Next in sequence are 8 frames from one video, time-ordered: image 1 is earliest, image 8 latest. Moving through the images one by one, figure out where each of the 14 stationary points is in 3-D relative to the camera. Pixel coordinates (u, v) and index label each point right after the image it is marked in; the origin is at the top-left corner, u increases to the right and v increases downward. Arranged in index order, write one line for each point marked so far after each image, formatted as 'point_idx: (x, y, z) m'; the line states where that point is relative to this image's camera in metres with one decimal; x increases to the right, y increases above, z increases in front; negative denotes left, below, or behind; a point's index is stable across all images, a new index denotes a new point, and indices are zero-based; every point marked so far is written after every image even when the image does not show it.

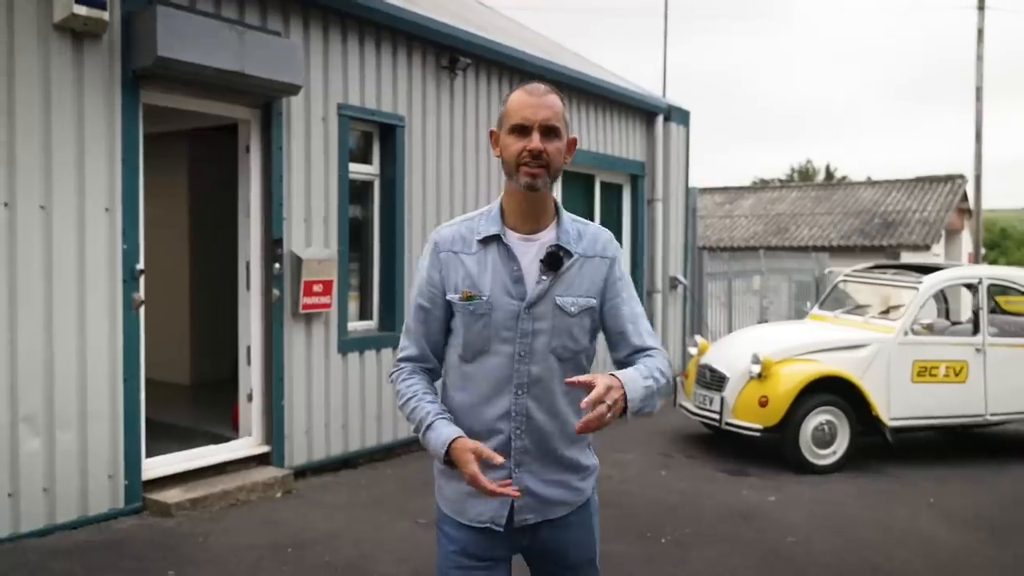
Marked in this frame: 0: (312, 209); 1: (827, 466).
0: (-1.5, +0.6, +6.7) m
1: (+2.6, -1.5, +7.5) m
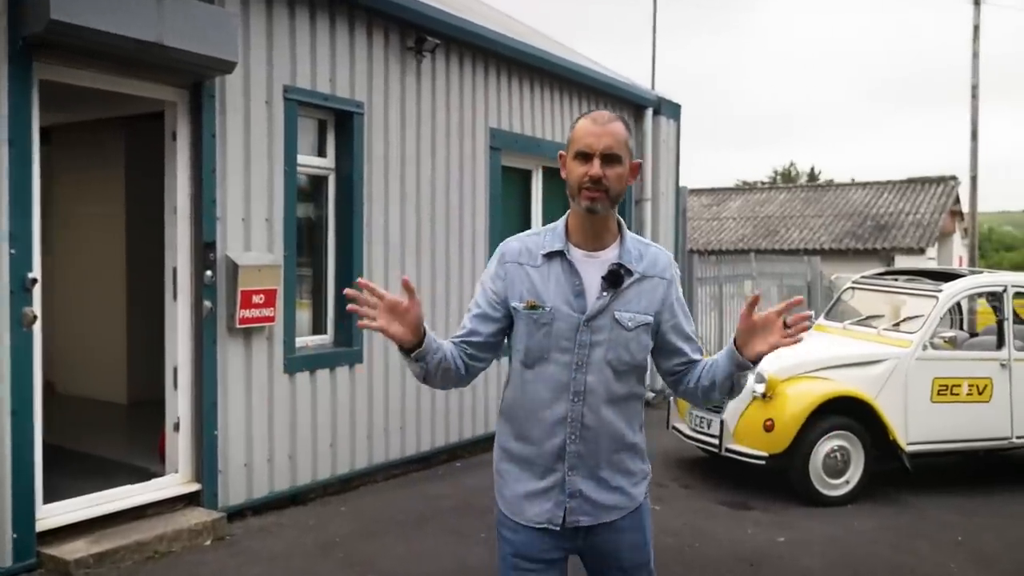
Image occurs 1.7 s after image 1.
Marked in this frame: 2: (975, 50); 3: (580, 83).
0: (-1.6, +0.5, +5.8) m
1: (+2.4, -1.5, +6.7) m
2: (+9.8, +5.1, +19.4) m
3: (+0.7, +2.1, +9.2) m
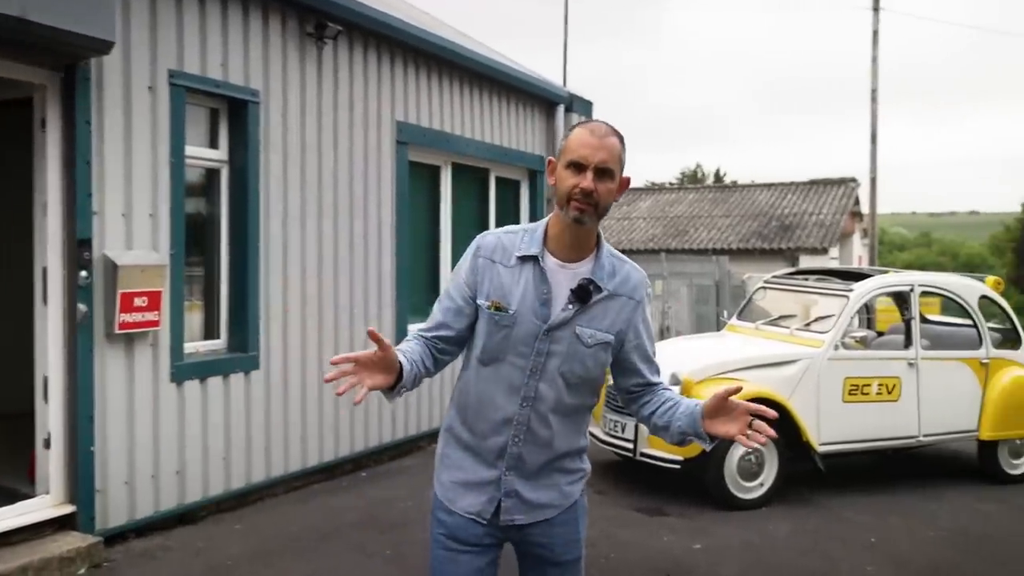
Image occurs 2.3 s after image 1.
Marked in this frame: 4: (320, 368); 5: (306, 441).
0: (-2.2, +0.5, +5.3) m
1: (+1.7, -1.5, +6.6) m
2: (+7.9, +5.1, +19.9) m
3: (-0.2, +2.1, +8.9) m
4: (-1.4, -0.6, +6.9) m
5: (-1.5, -1.1, +6.7) m
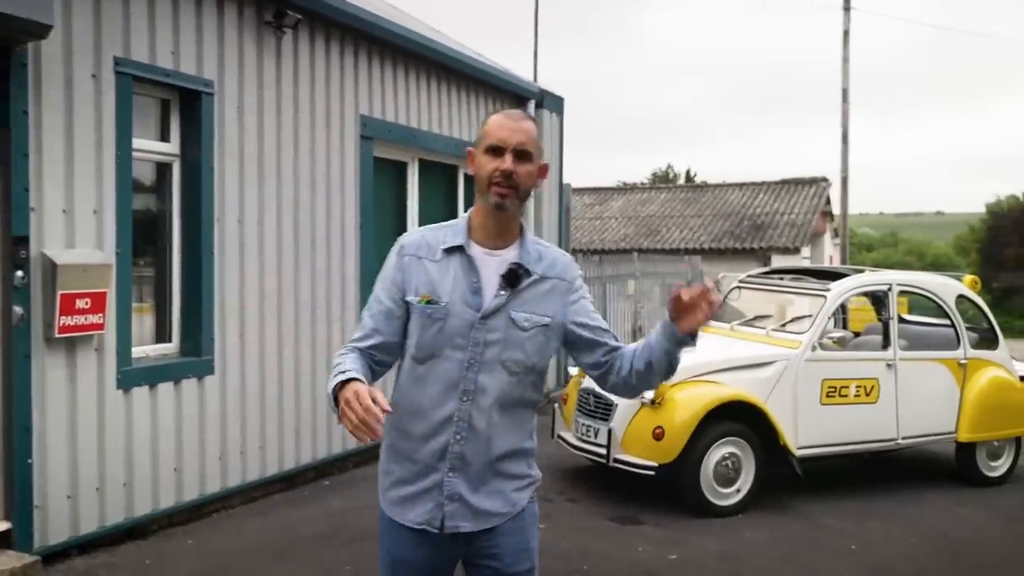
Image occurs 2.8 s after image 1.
0: (-2.4, +0.5, +5.0) m
1: (+1.5, -1.5, +6.4) m
2: (+7.2, +5.1, +19.9) m
3: (-0.5, +2.1, +8.6) m
4: (-1.7, -0.6, +6.6) m
5: (-1.7, -1.1, +6.4) m
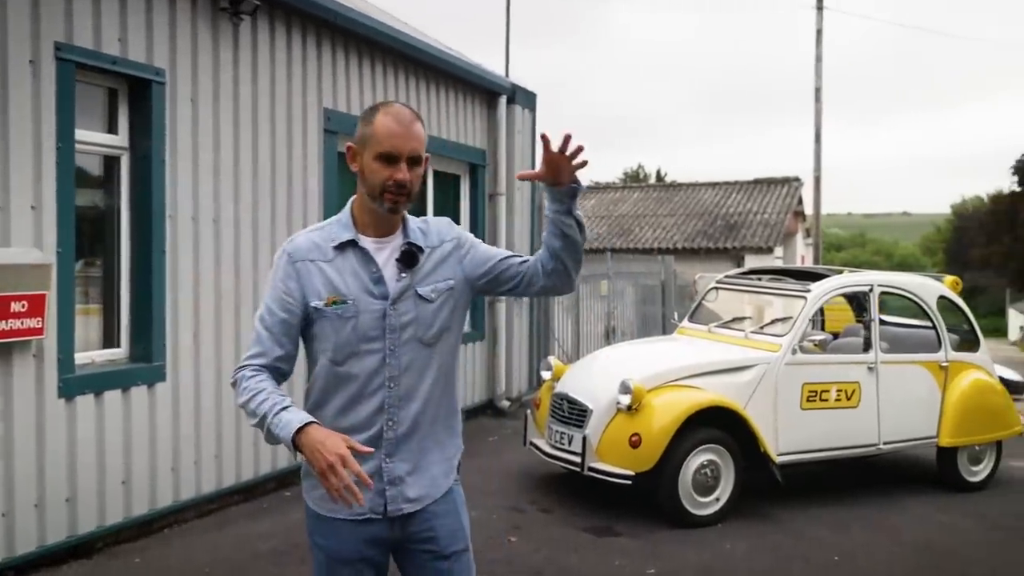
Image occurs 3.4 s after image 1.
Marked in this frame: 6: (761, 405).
0: (-2.5, +0.5, +4.6) m
1: (+1.3, -1.5, +6.2) m
2: (+6.6, +5.1, +19.9) m
3: (-0.8, +2.0, +8.3) m
4: (-1.9, -0.6, +6.2) m
5: (-1.9, -1.1, +6.1) m
6: (+1.8, -0.8, +6.5) m
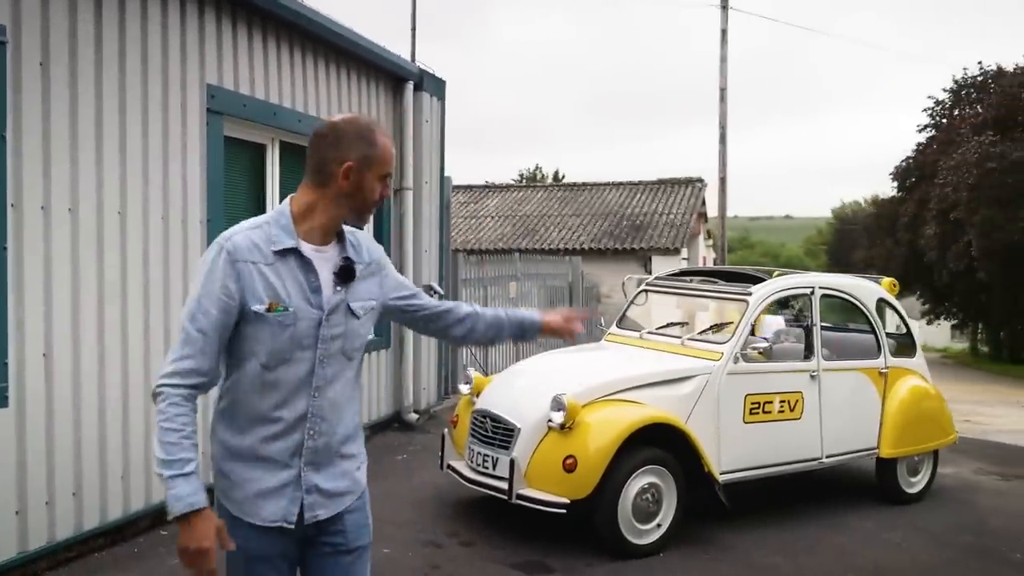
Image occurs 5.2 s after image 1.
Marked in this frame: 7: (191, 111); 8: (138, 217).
0: (-2.8, +0.5, +3.6) m
1: (+0.8, -1.6, +5.5) m
2: (+4.5, +5.1, +19.7) m
3: (-1.5, +2.0, +7.5) m
4: (-2.4, -0.6, +5.2) m
5: (-2.4, -1.2, +5.1) m
6: (+1.2, -0.8, +5.9) m
7: (-2.1, +1.2, +6.0) m
8: (-2.2, +0.4, +5.5) m
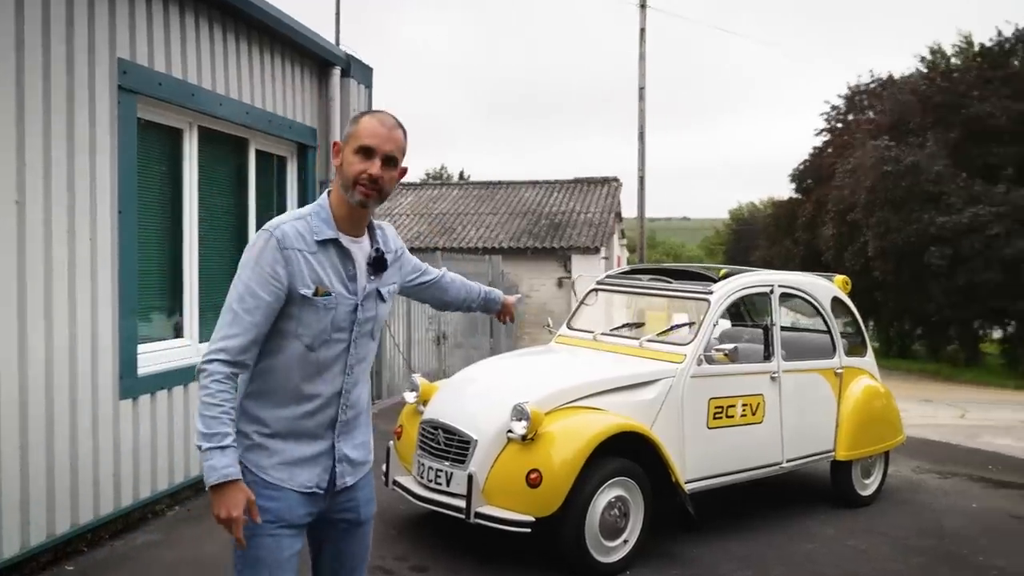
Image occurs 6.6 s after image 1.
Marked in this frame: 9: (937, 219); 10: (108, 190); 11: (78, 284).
0: (-2.8, +0.5, +2.8) m
1: (+0.6, -1.6, +5.2) m
2: (+2.7, +5.1, +19.7) m
3: (-2.0, +2.0, +6.8) m
4: (-2.5, -0.6, +4.5) m
5: (-2.6, -1.2, +4.3) m
6: (+1.0, -0.8, +5.6) m
7: (-2.4, +1.2, +5.3) m
8: (-2.5, +0.4, +4.8) m
9: (+9.0, +1.5, +19.4) m
10: (-2.4, +0.6, +5.4) m
11: (-2.4, 0.0, +5.1) m
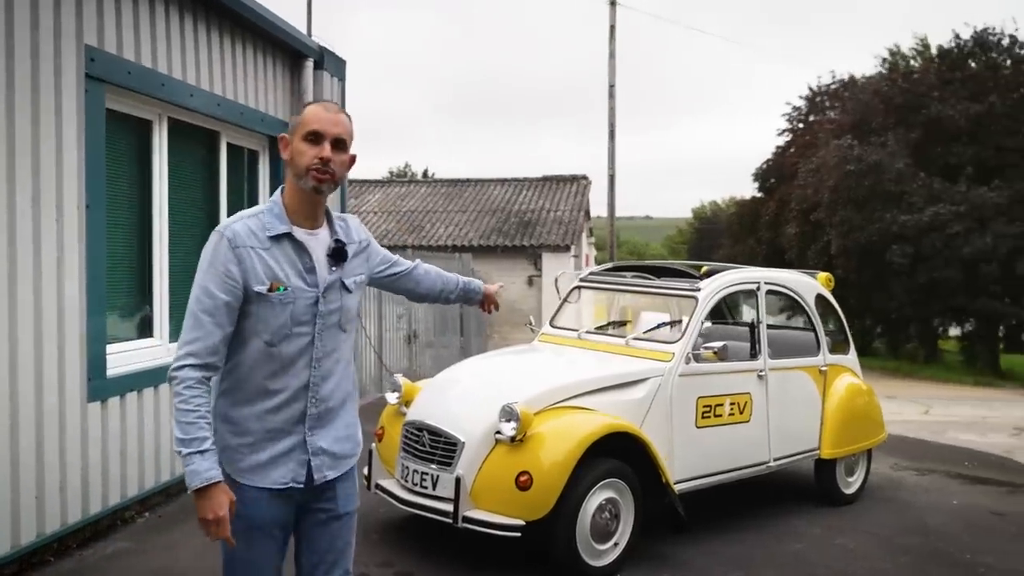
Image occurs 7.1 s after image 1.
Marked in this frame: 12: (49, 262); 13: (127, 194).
0: (-2.8, +0.5, +2.5) m
1: (+0.5, -1.5, +5.0) m
2: (+2.1, +5.1, +19.6) m
3: (-2.1, +2.0, +6.6) m
4: (-2.6, -0.6, +4.3) m
5: (-2.6, -1.1, +4.1) m
6: (+0.9, -0.8, +5.5) m
7: (-2.5, +1.2, +5.1) m
8: (-2.5, +0.4, +4.5) m
9: (+8.3, +1.5, +19.6) m
10: (-2.5, +0.6, +5.2) m
11: (-2.5, 0.0, +4.9) m
12: (-2.5, +0.1, +4.9) m
13: (-2.5, +0.6, +6.0) m
